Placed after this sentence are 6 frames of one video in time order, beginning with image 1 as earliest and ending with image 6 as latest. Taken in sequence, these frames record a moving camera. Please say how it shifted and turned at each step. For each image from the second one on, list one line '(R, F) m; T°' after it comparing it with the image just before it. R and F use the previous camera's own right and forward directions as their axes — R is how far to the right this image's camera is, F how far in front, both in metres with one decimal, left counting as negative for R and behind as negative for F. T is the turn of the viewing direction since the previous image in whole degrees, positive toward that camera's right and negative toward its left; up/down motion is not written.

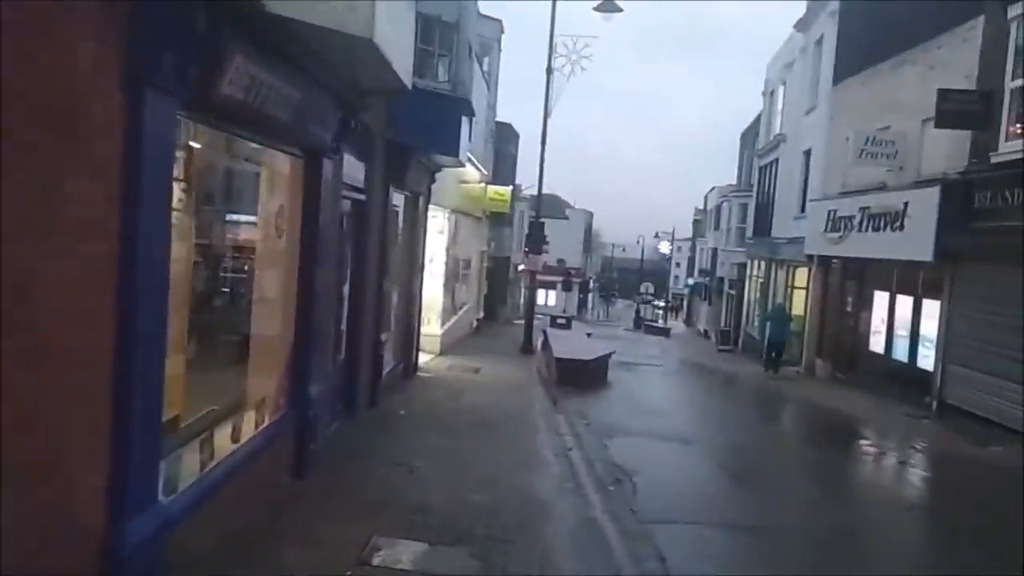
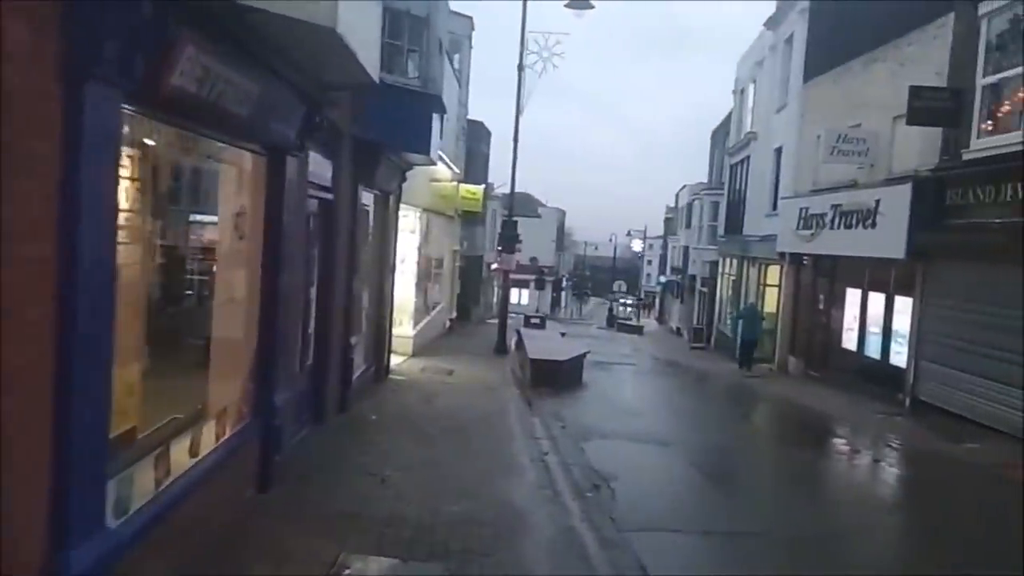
(0.0, +0.2) m; +2°
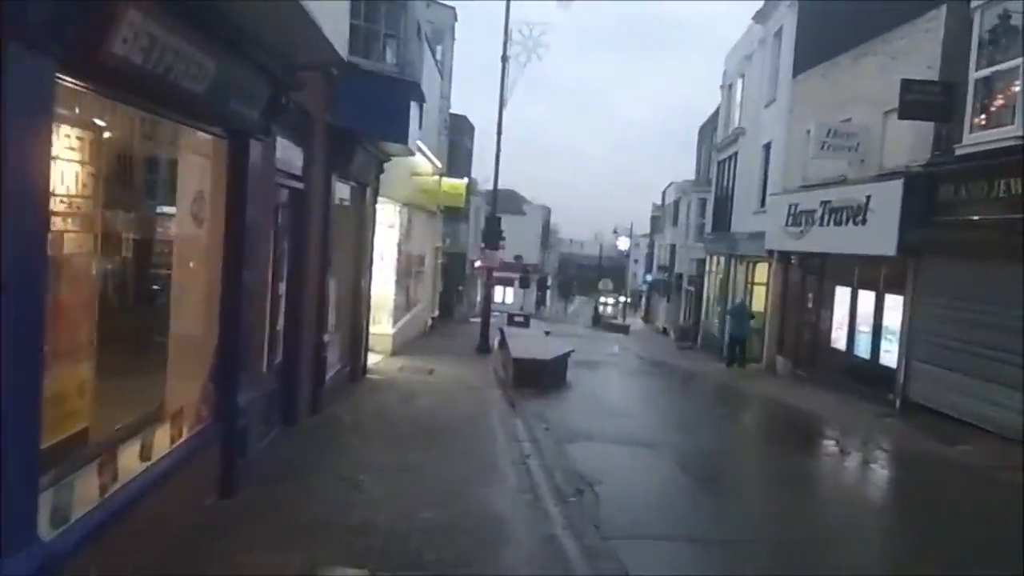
(+0.1, +0.4) m; +1°
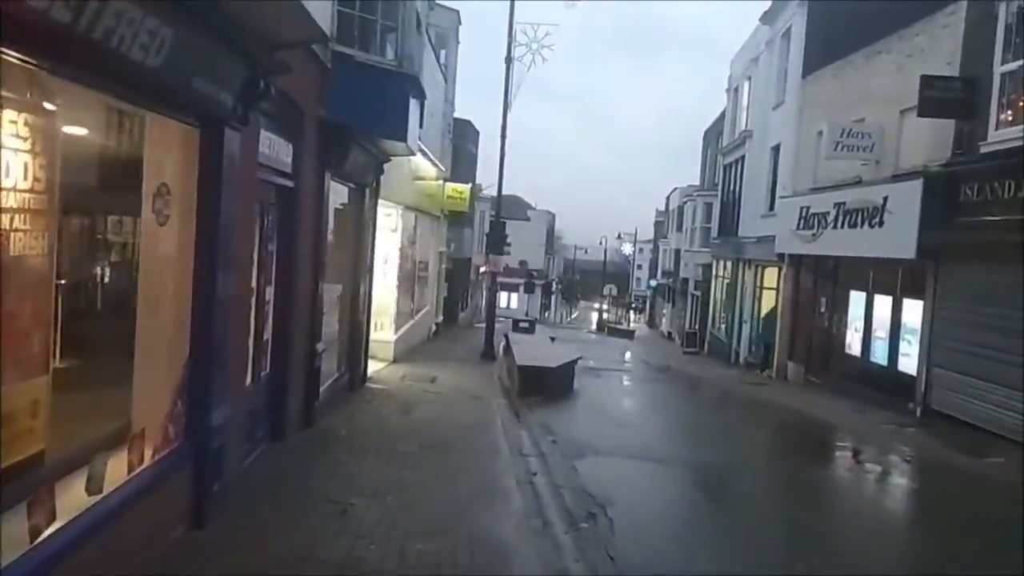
(0.0, +0.6) m; 0°
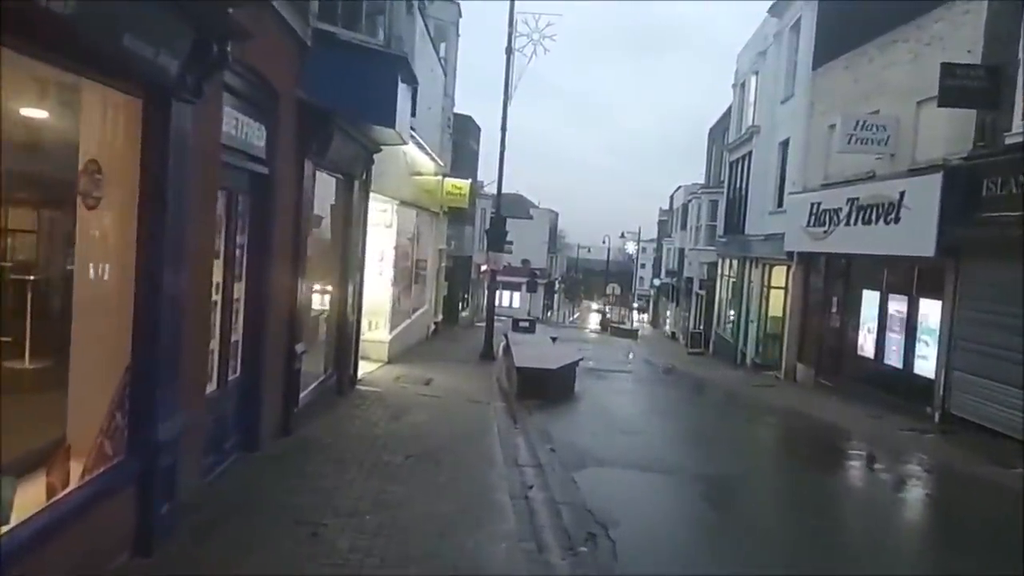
(+0.1, +0.7) m; 0°
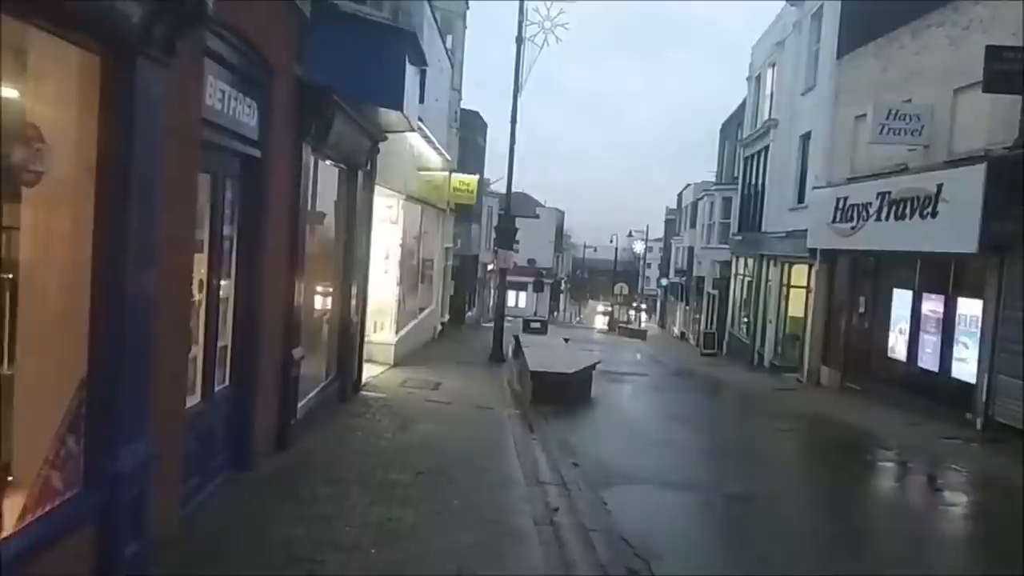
(-0.2, +0.9) m; 0°
